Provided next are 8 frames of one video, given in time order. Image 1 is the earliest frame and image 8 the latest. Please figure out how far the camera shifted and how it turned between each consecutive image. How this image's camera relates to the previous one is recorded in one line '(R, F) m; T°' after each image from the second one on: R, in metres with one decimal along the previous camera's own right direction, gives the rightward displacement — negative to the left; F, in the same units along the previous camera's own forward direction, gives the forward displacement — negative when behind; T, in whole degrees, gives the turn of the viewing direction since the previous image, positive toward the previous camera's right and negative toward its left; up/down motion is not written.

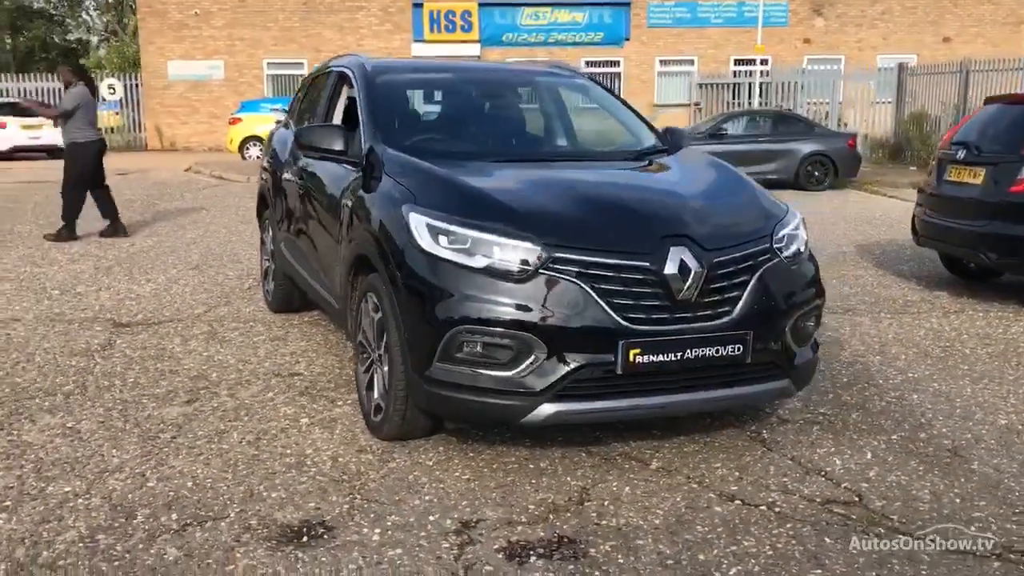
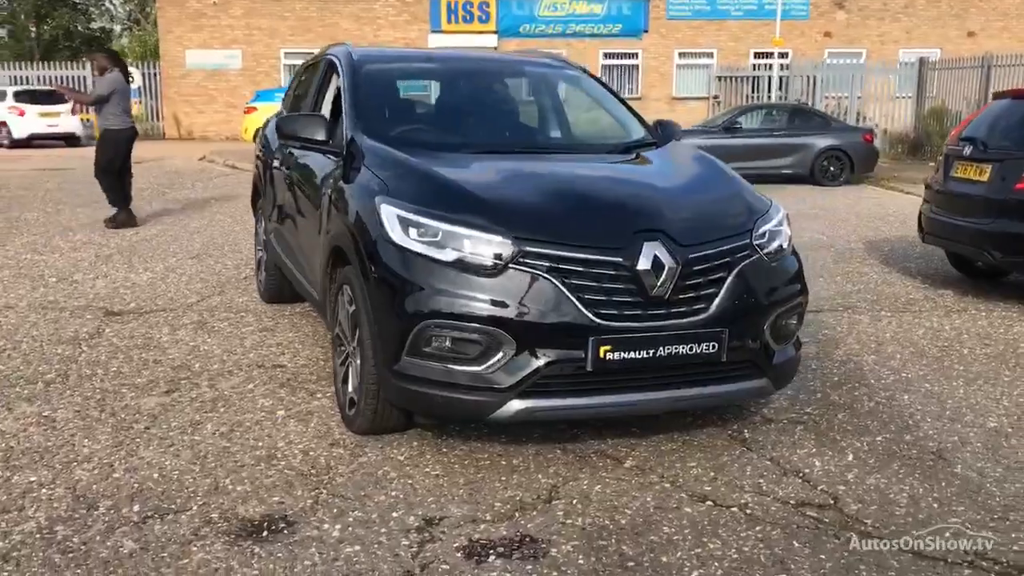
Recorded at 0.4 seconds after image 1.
(+0.2, +0.1) m; -1°
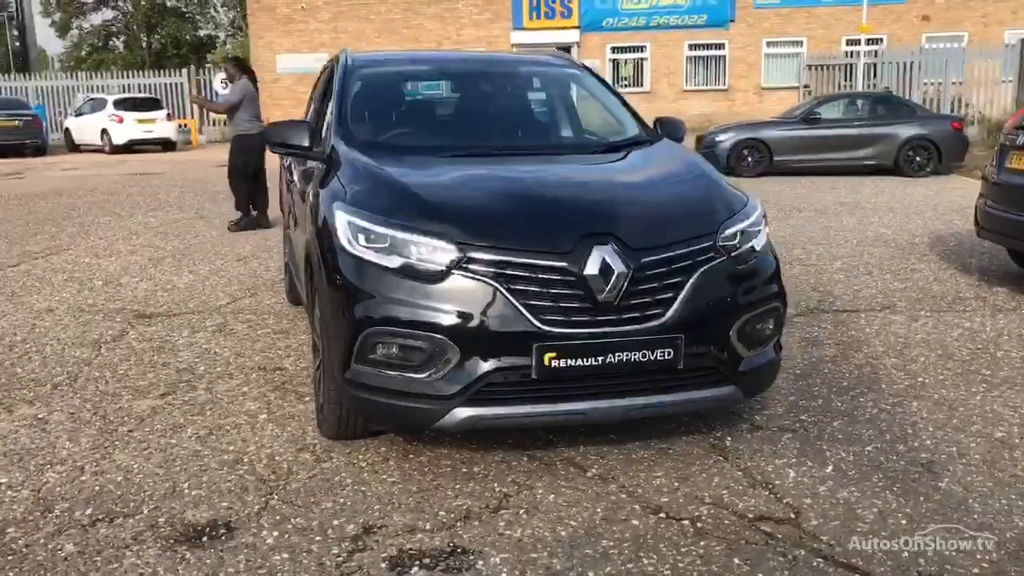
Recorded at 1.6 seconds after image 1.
(+0.5, +0.1) m; -6°
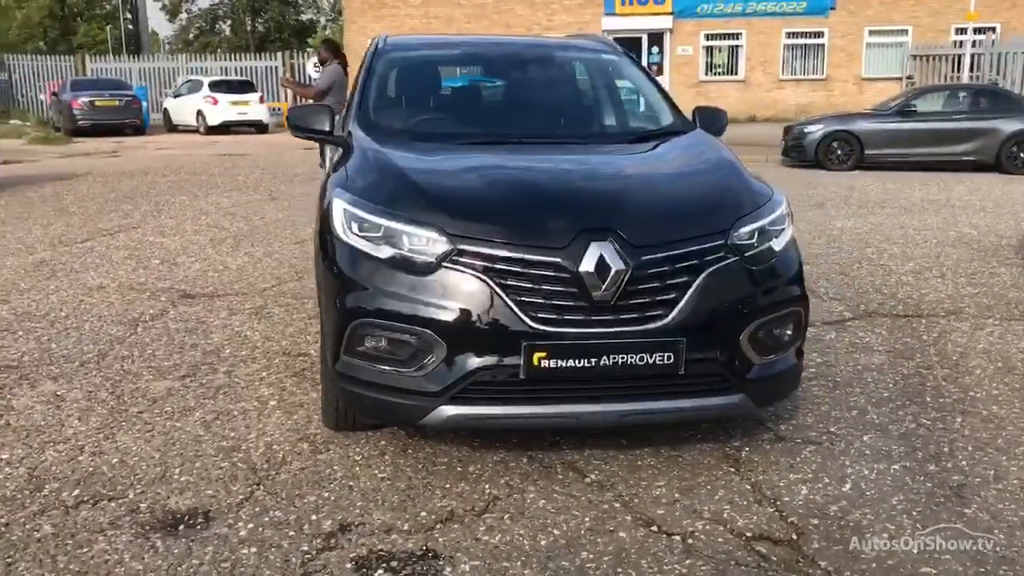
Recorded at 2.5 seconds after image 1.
(+0.3, +0.2) m; -5°
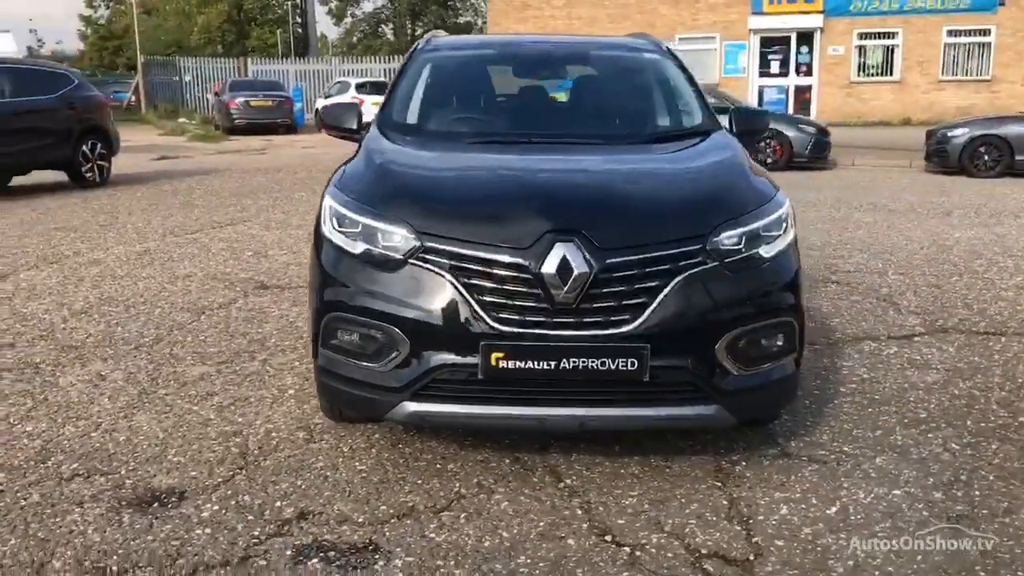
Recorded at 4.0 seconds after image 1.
(+0.6, +0.1) m; -9°
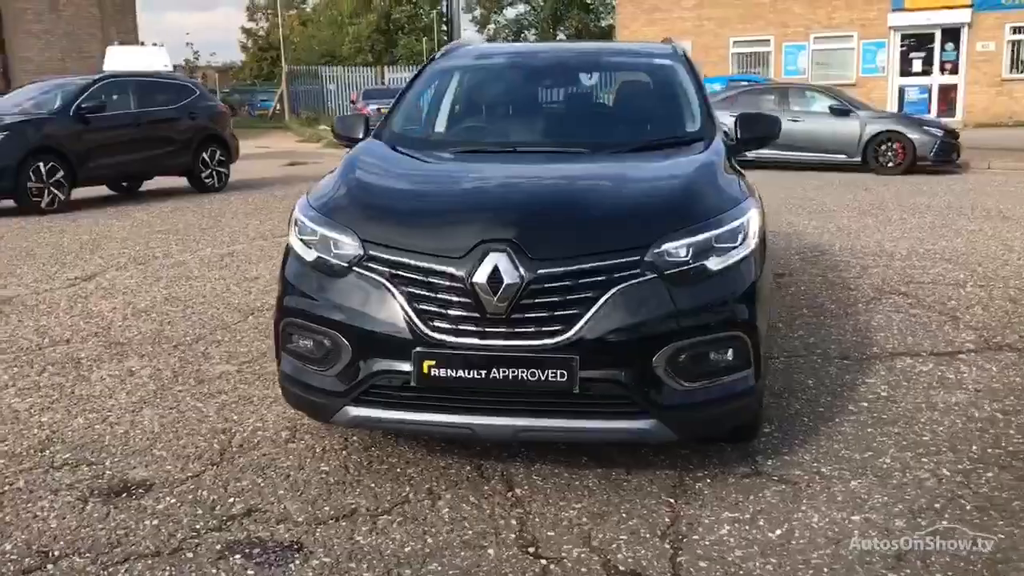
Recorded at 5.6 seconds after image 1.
(+0.7, 0.0) m; -9°
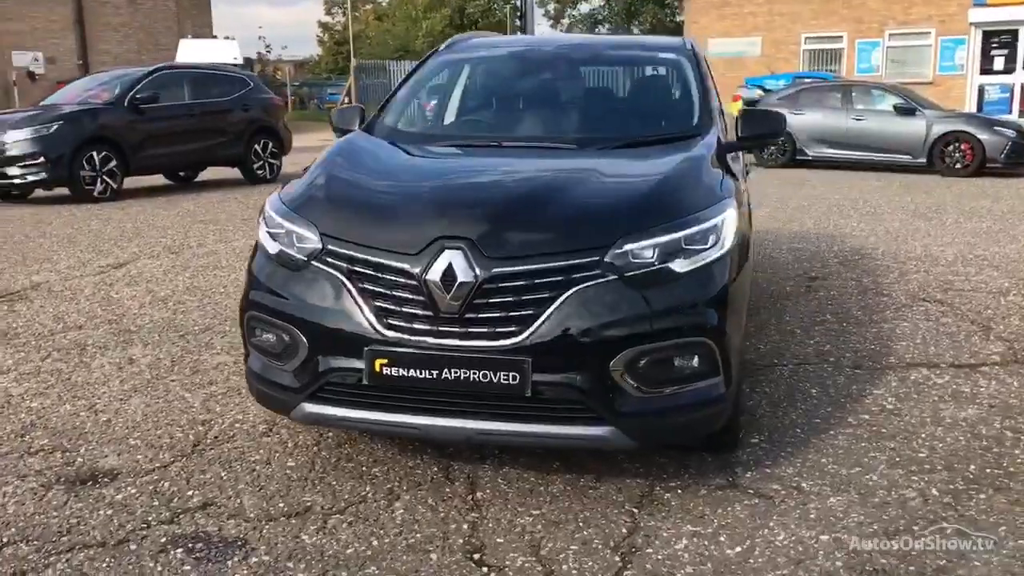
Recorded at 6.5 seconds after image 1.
(+0.4, +0.1) m; -4°
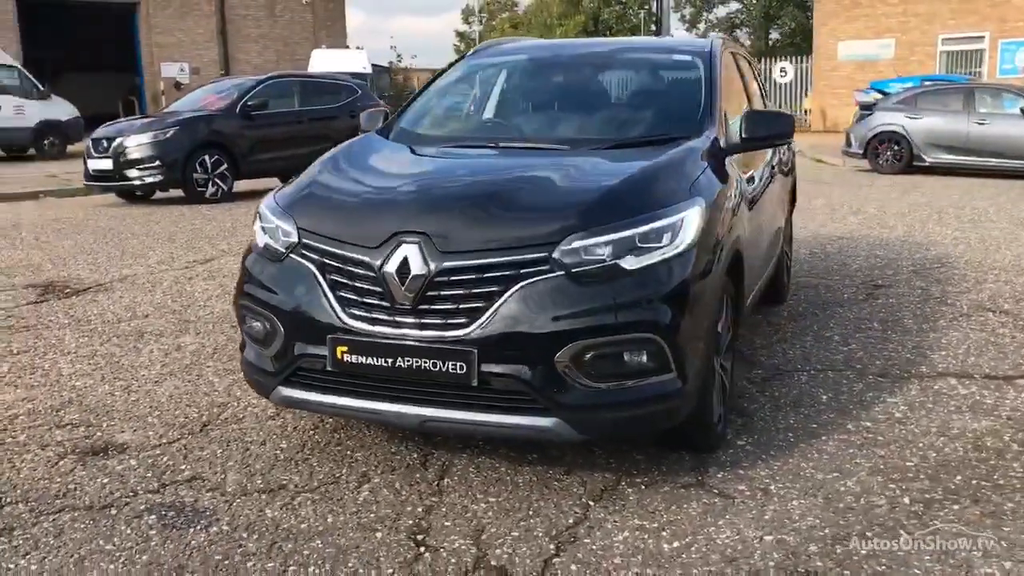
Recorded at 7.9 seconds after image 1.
(+0.6, -0.1) m; -8°
